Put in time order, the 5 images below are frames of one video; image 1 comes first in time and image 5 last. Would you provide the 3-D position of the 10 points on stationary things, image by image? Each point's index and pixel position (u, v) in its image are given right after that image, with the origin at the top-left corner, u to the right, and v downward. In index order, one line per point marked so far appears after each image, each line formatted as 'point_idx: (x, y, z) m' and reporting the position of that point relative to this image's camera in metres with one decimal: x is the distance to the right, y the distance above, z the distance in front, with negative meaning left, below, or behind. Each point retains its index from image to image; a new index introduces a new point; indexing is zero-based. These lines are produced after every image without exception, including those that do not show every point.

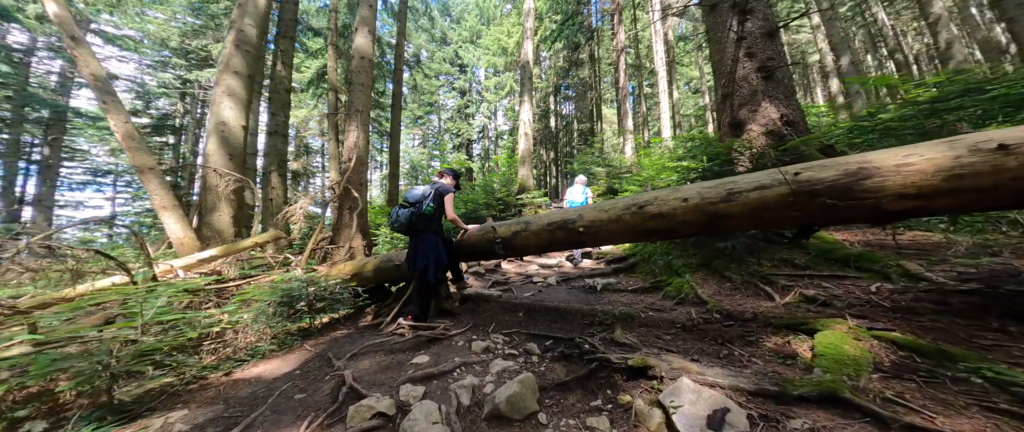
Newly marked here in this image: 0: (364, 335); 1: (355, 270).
0: (-1.5, -1.2, +3.0) m
1: (-1.9, -0.7, +3.8) m
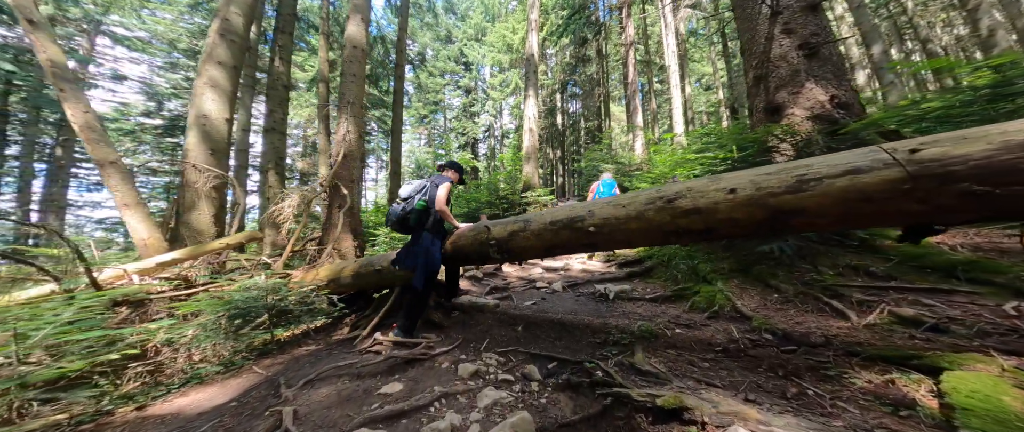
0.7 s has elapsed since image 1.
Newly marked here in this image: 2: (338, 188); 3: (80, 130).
0: (-1.5, -1.1, +2.6) m
1: (-2.0, -0.6, +3.3) m
2: (-3.3, +0.5, +5.8) m
3: (-5.4, +1.1, +3.9) m
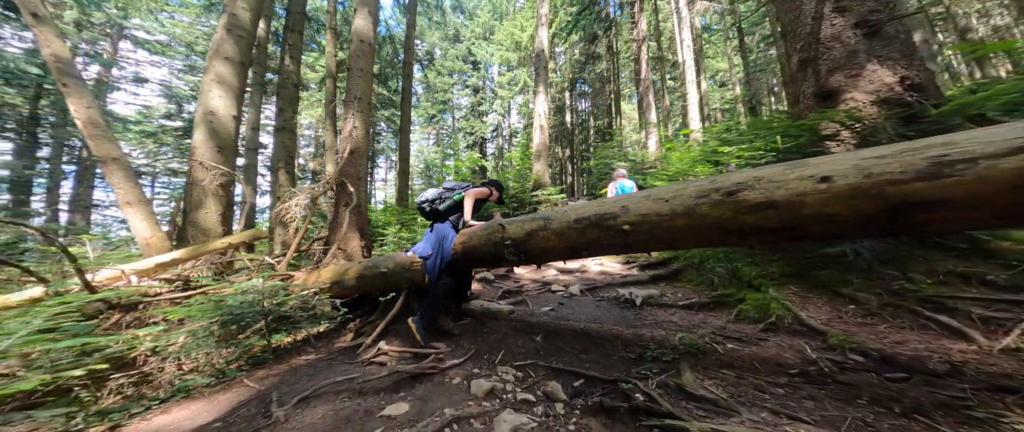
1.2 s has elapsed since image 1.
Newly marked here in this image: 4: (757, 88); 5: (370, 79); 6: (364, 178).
0: (-1.4, -1.1, +2.3) m
1: (-1.8, -0.6, +3.1) m
2: (-3.1, +0.5, +5.7) m
3: (-5.2, +1.1, +3.7) m
4: (+15.4, +8.1, +19.6) m
5: (-2.9, +2.8, +6.2) m
6: (-2.9, +0.7, +5.9) m
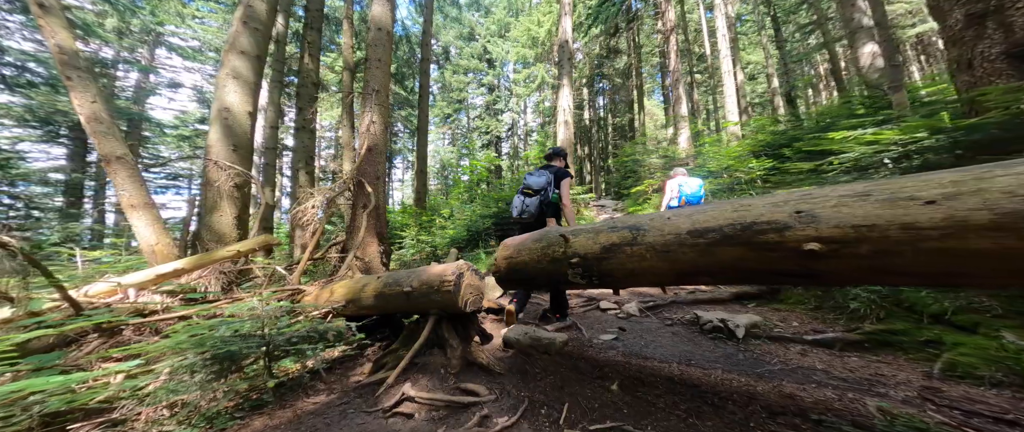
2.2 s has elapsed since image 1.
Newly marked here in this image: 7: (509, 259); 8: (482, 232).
0: (-1.0, -1.2, +1.8) m
1: (-1.4, -0.7, +2.7) m
2: (-2.5, +0.5, +5.2) m
3: (-4.8, +1.1, +3.4) m
4: (+16.6, +8.1, +18.2) m
5: (-2.3, +2.7, +5.8) m
6: (-2.3, +0.7, +5.5) m
7: (0.0, -0.3, +2.2) m
8: (-0.9, -0.5, +8.9) m
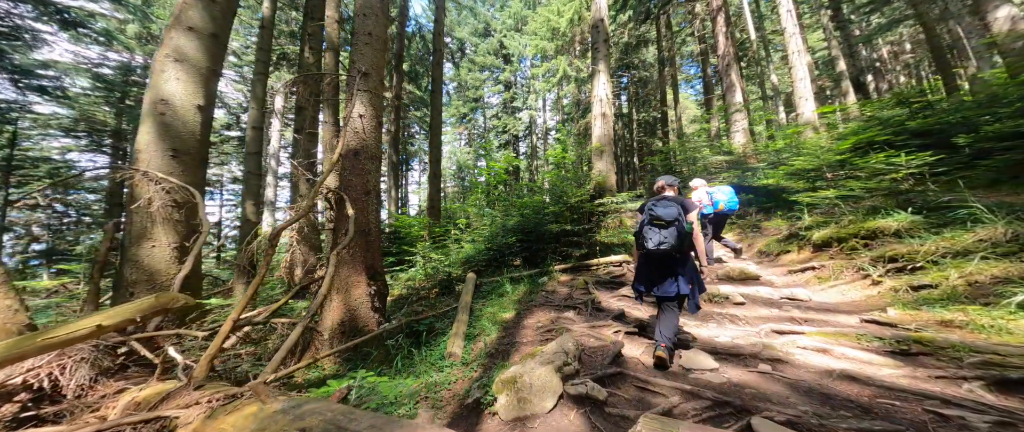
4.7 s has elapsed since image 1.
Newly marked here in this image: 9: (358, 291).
0: (-0.7, -1.5, +0.3) m
1: (-1.0, -1.0, +1.1) m
2: (-2.0, +0.1, +3.8) m
3: (-4.4, +0.7, +2.2) m
4: (+17.9, +7.9, +15.5) m
5: (-1.8, +2.4, +4.3) m
6: (-1.8, +0.4, +4.0) m
7: (+0.3, -0.6, +0.6) m
8: (-0.1, -0.8, +7.3) m
9: (-1.8, -0.9, +3.6) m
